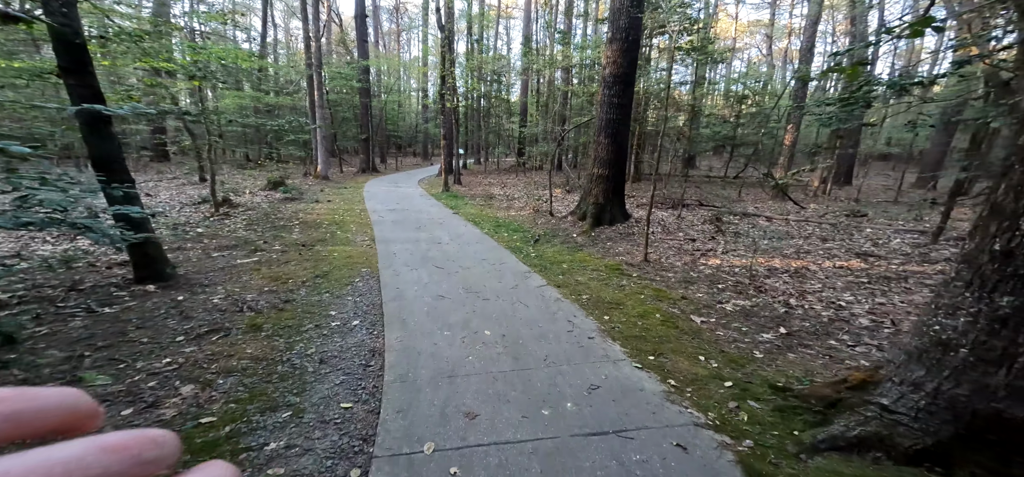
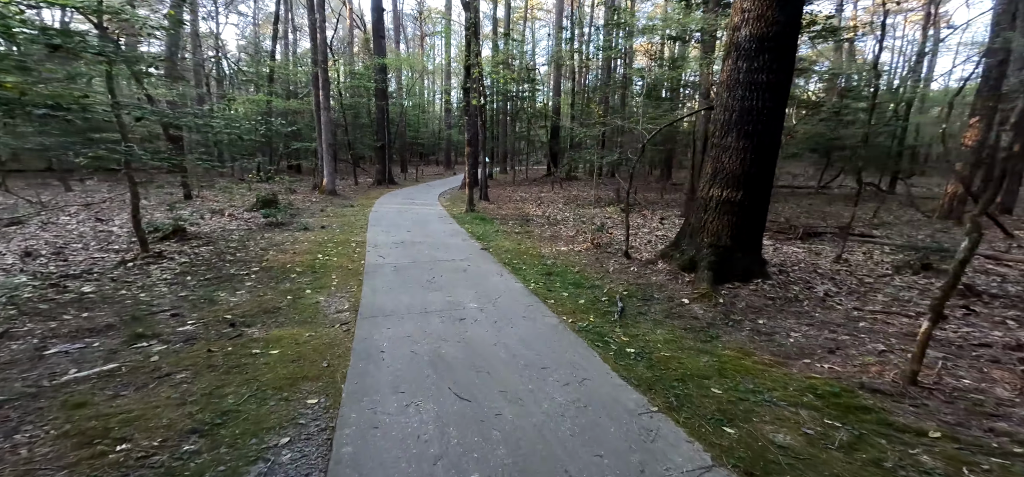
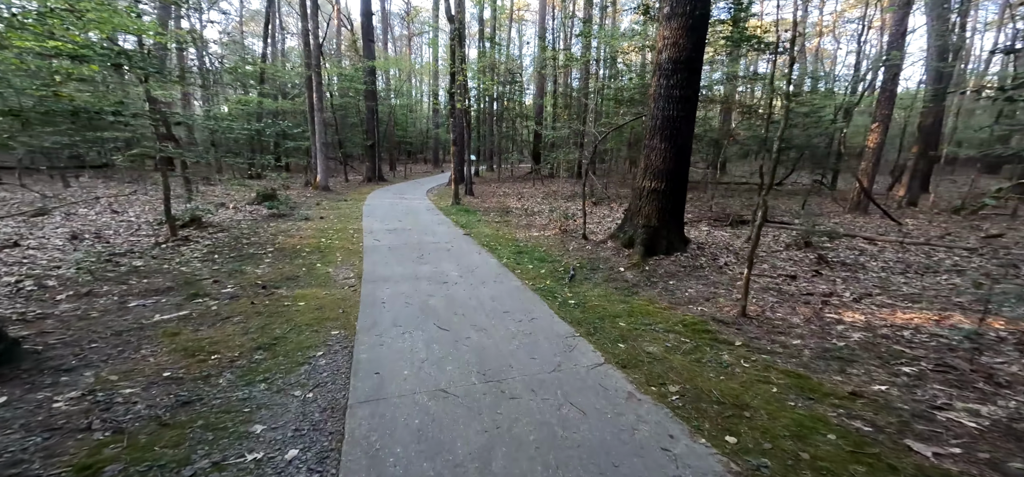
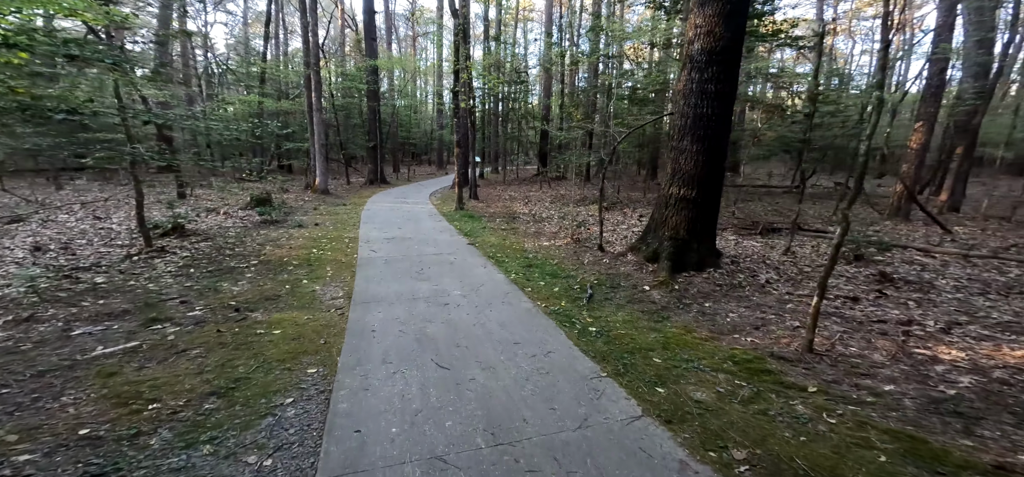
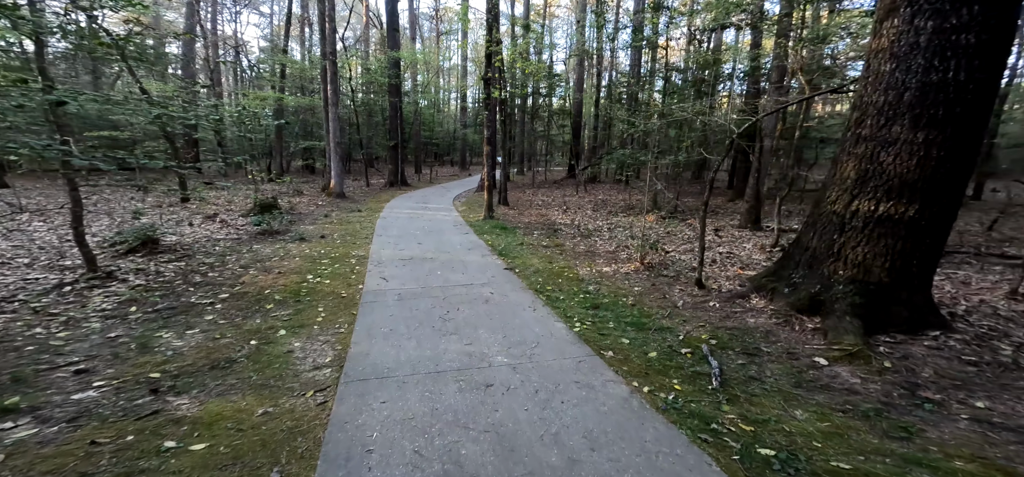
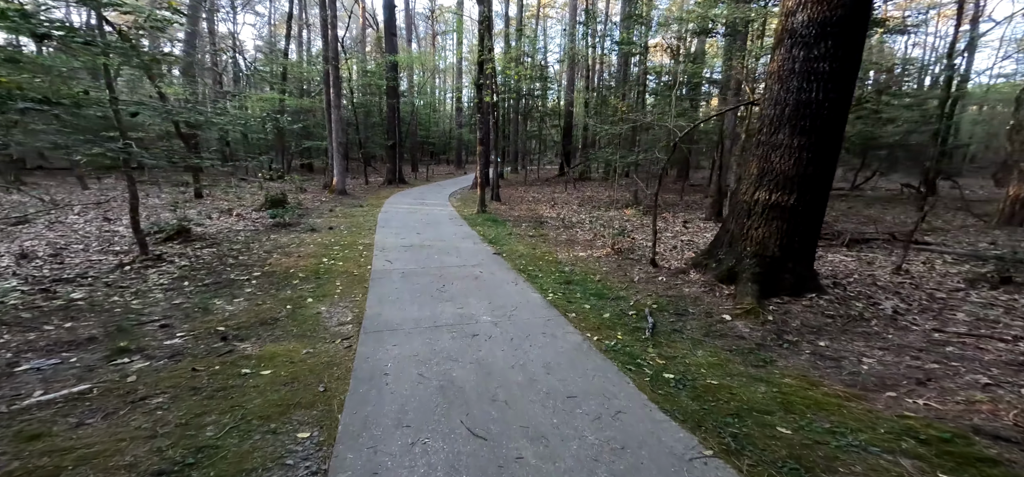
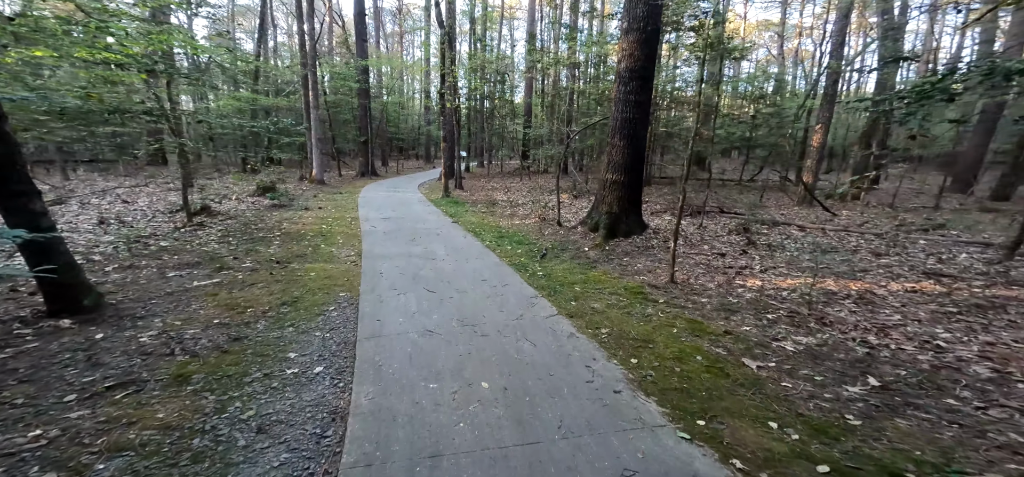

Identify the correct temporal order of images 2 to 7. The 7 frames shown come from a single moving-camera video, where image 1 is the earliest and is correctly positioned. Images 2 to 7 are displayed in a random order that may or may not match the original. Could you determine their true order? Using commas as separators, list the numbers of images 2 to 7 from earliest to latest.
7, 3, 4, 2, 6, 5
